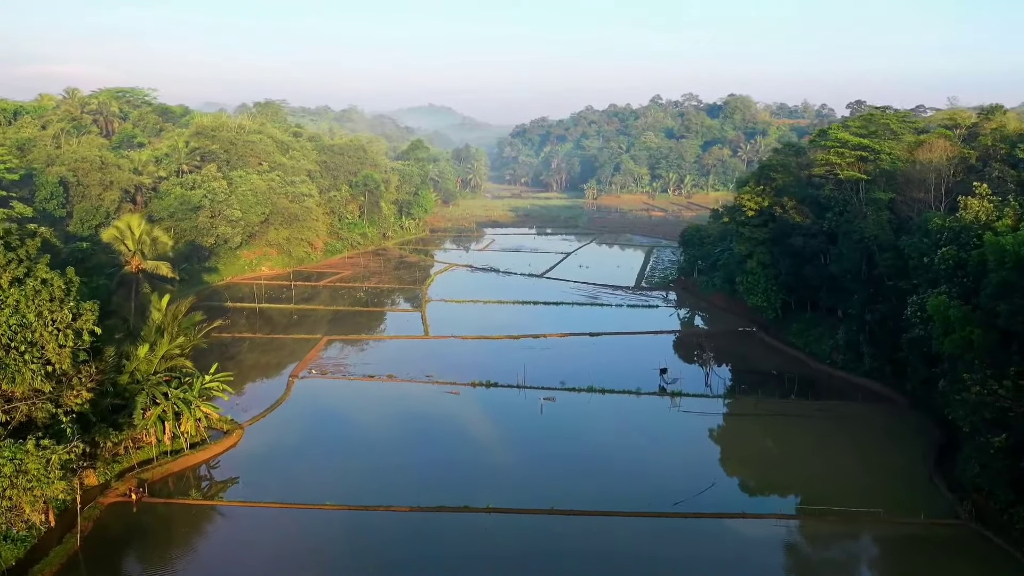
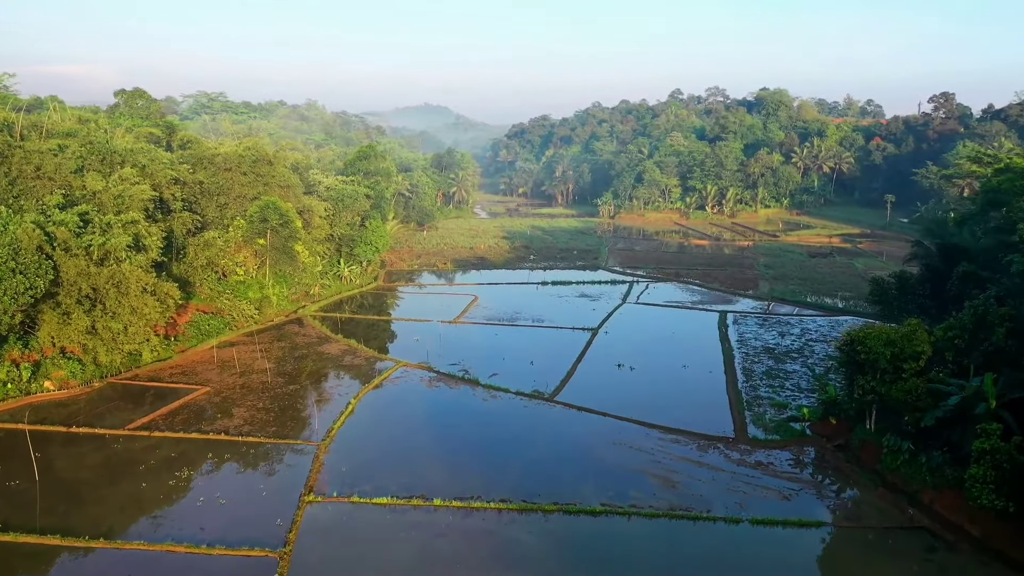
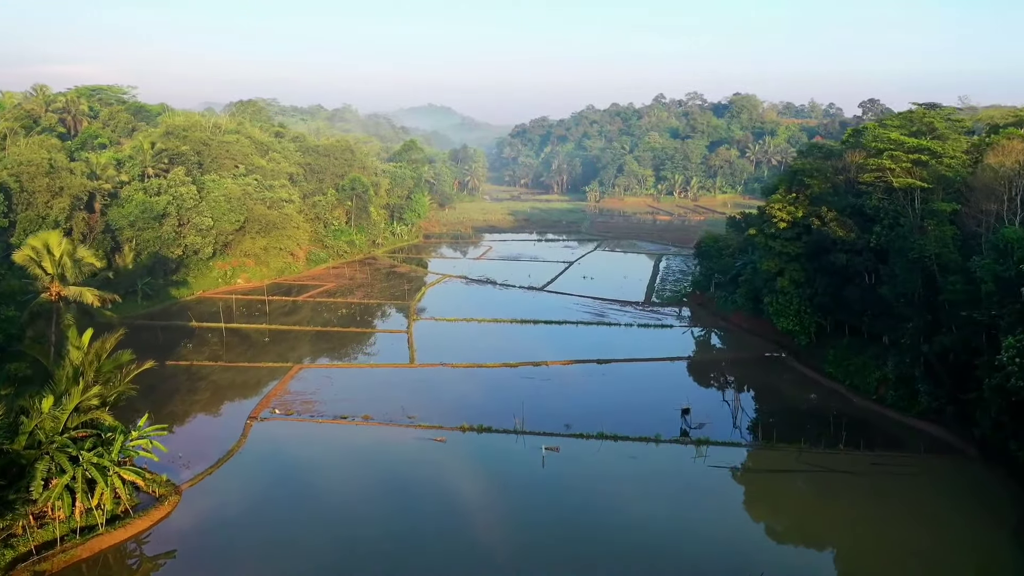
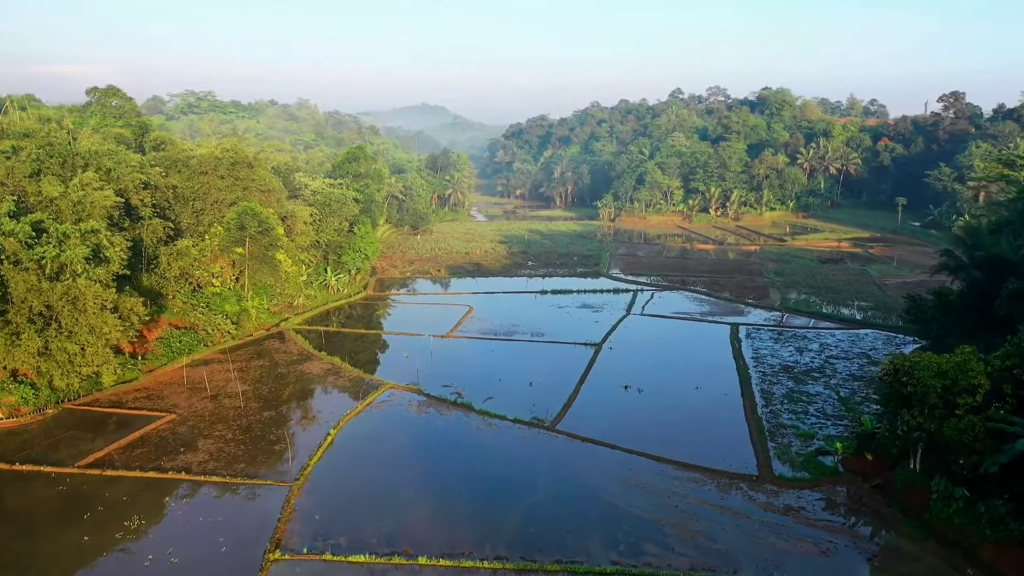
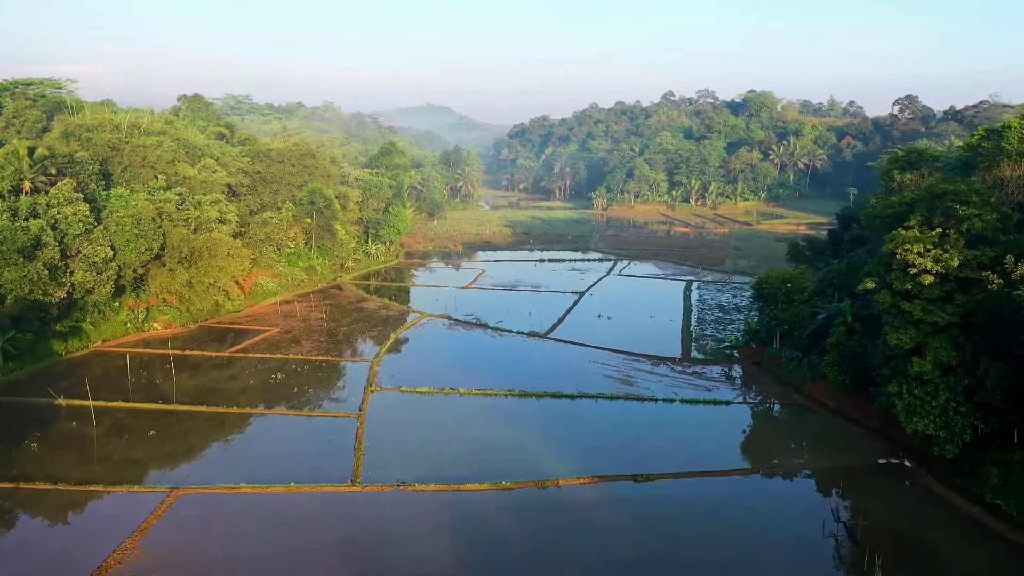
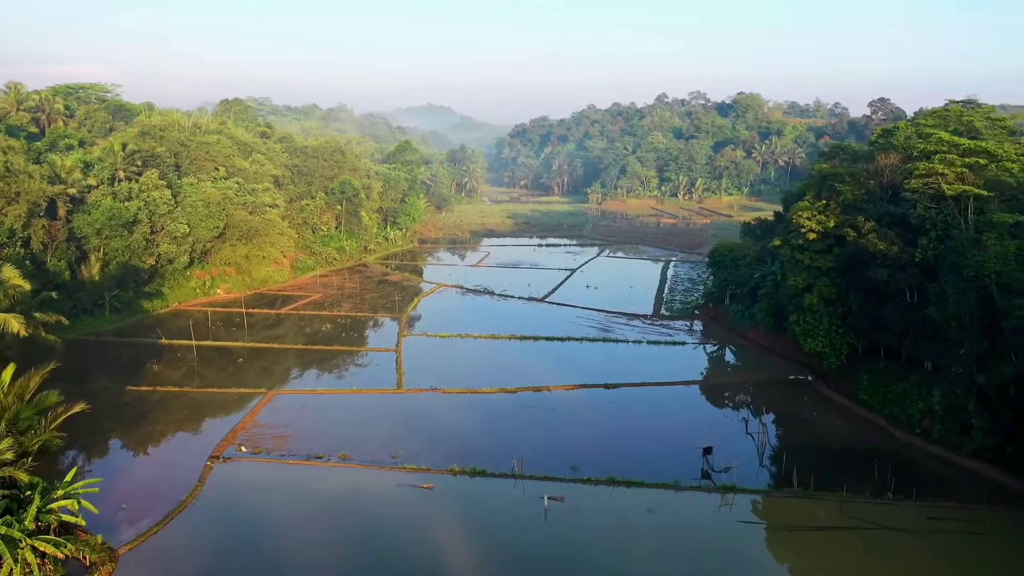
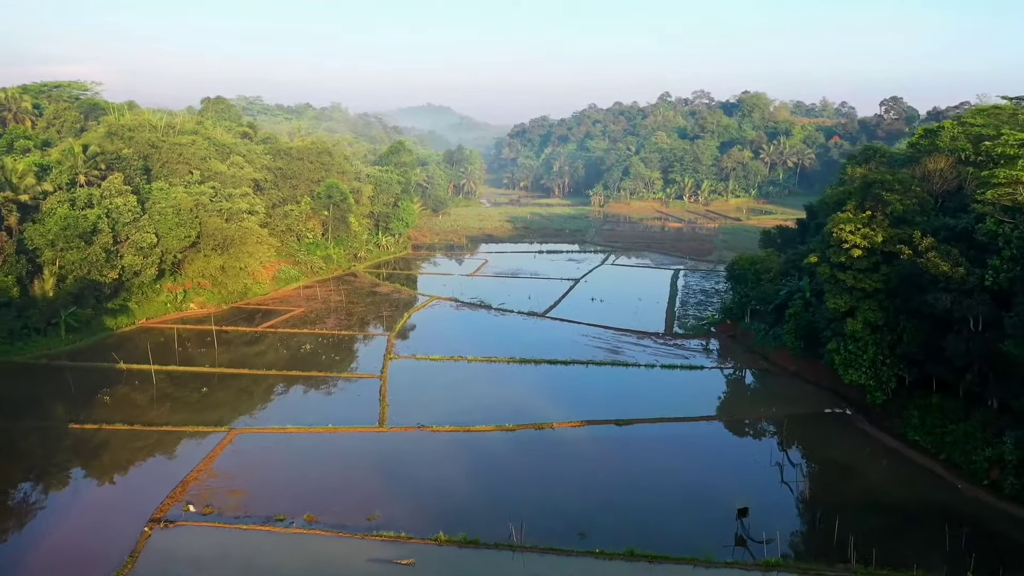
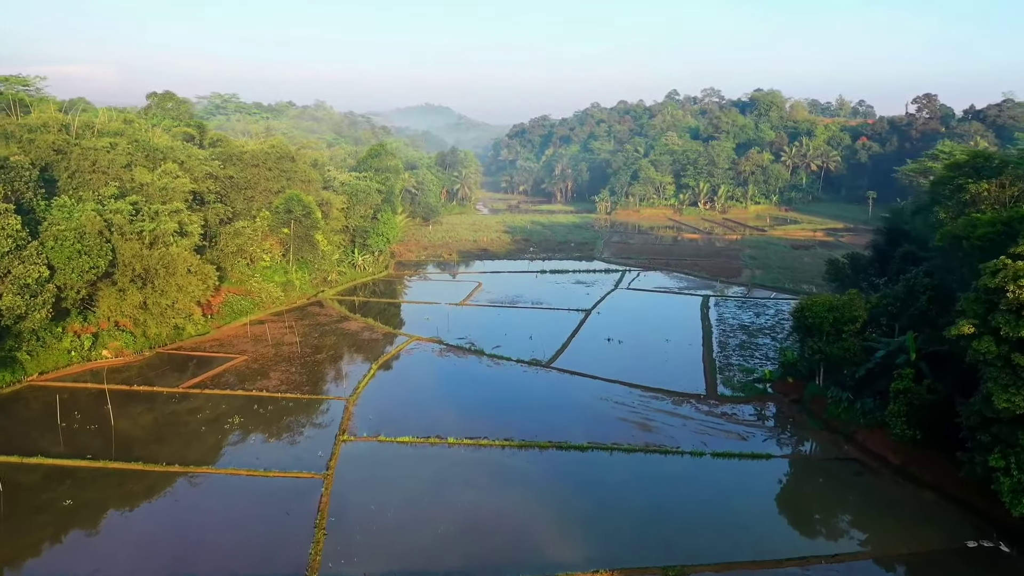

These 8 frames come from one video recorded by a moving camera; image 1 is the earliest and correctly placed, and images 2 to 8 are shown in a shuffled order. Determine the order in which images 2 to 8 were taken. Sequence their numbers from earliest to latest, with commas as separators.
3, 6, 7, 5, 8, 2, 4
